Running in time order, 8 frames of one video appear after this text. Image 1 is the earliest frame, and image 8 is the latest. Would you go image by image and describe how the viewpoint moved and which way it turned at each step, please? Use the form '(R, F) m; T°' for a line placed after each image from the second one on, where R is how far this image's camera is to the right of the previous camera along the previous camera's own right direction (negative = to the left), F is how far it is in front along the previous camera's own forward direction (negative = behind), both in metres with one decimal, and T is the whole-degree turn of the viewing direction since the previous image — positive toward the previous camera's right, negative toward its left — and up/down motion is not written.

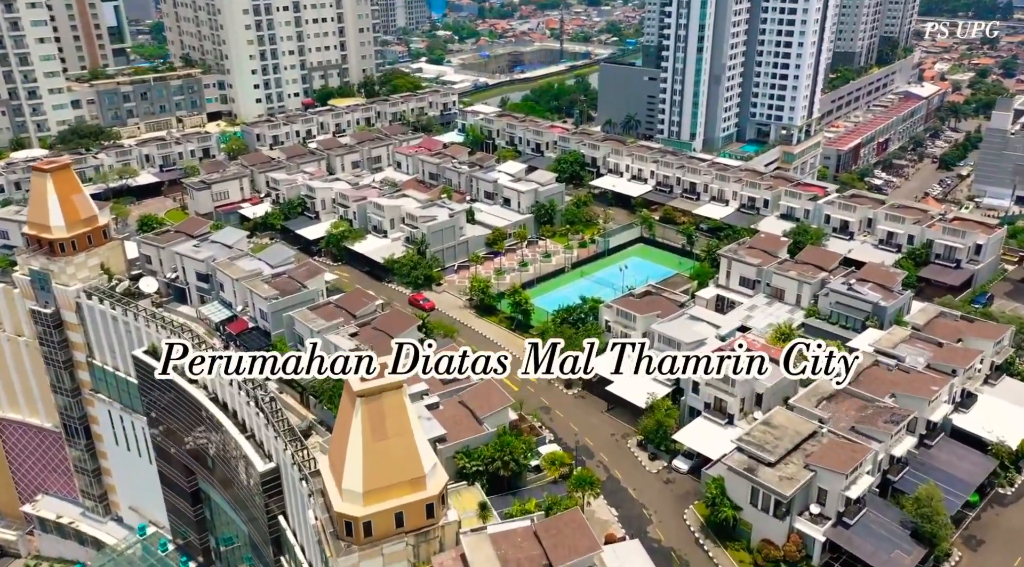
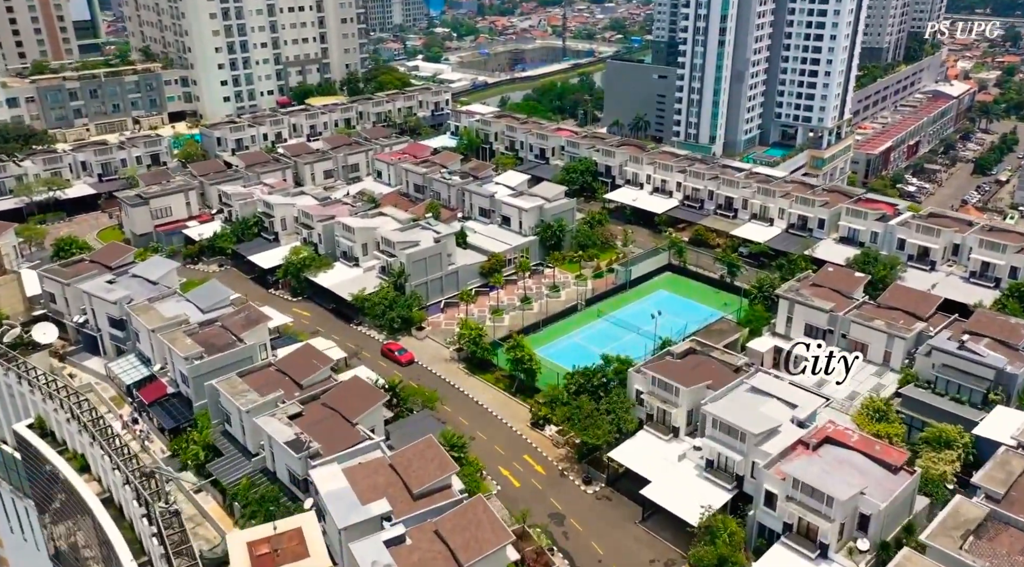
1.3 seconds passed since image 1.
(0.0, +16.1) m; 0°
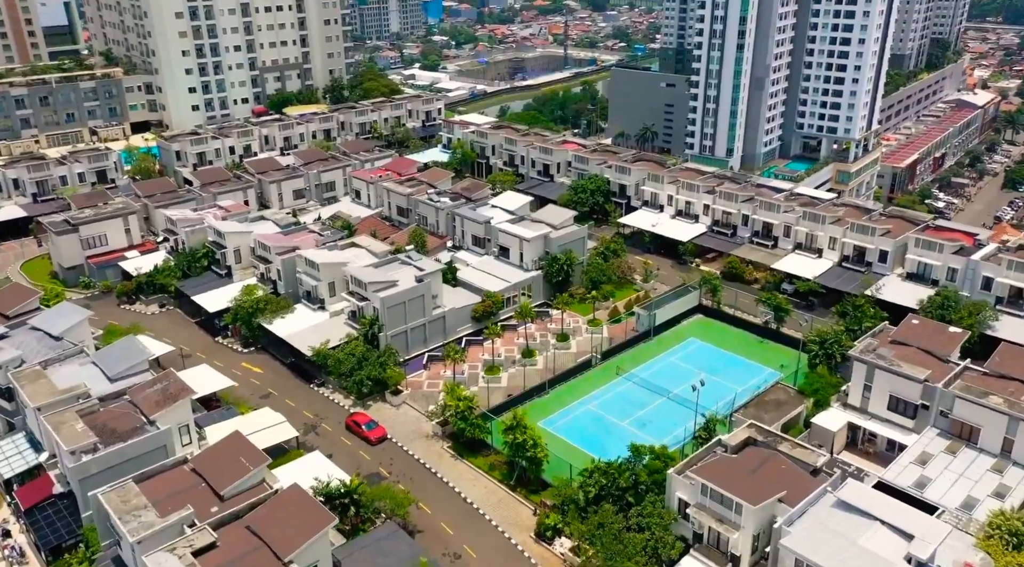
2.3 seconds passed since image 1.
(+0.1, +12.7) m; 0°
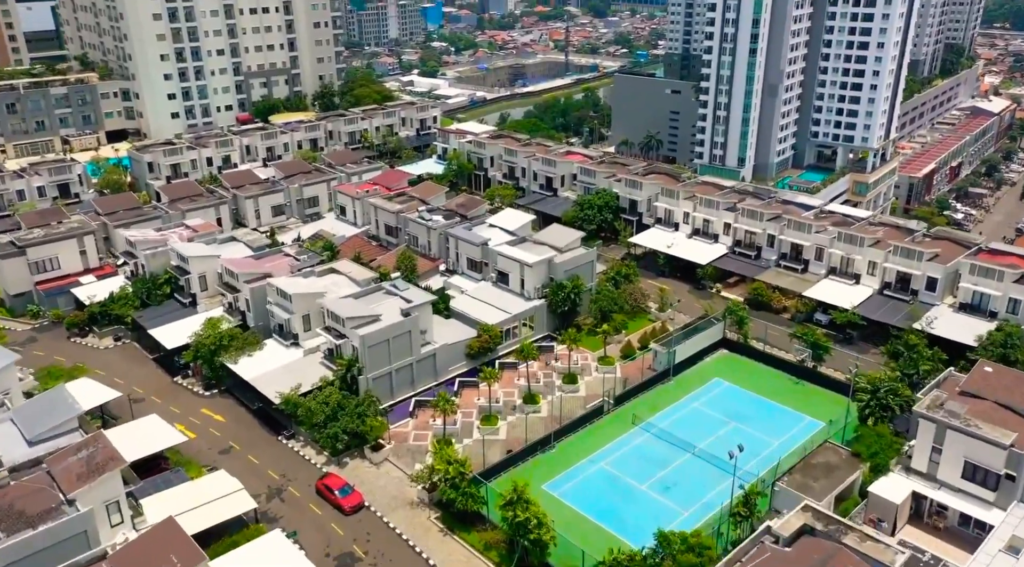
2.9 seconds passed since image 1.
(0.0, +7.2) m; 0°
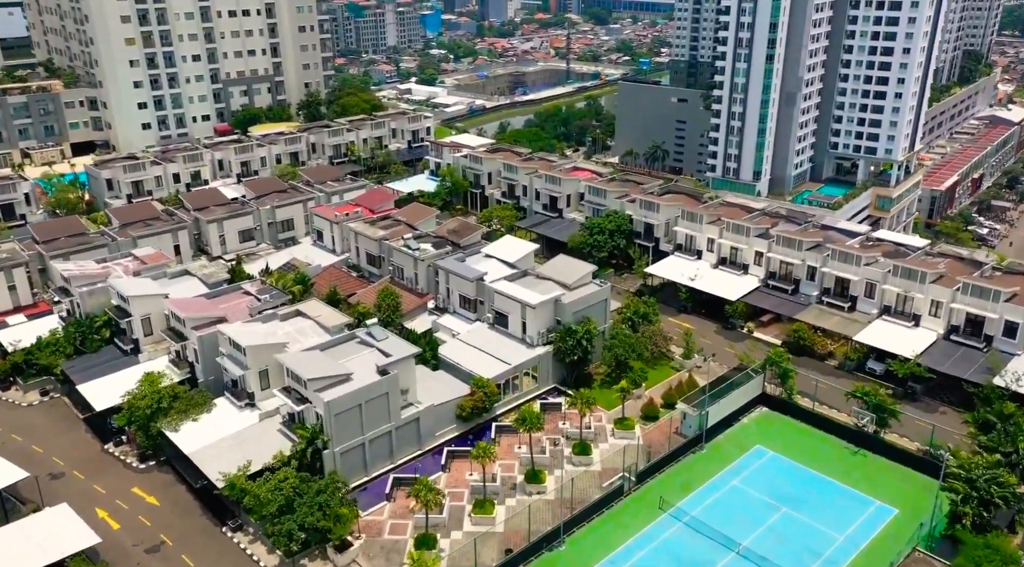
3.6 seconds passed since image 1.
(0.0, +8.7) m; 0°
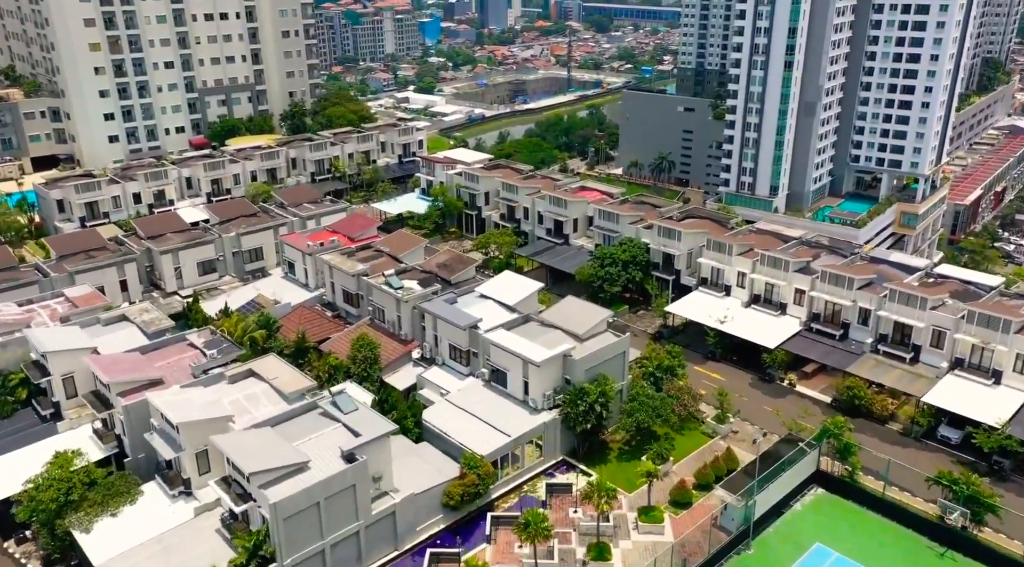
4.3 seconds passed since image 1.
(0.0, +8.3) m; 0°
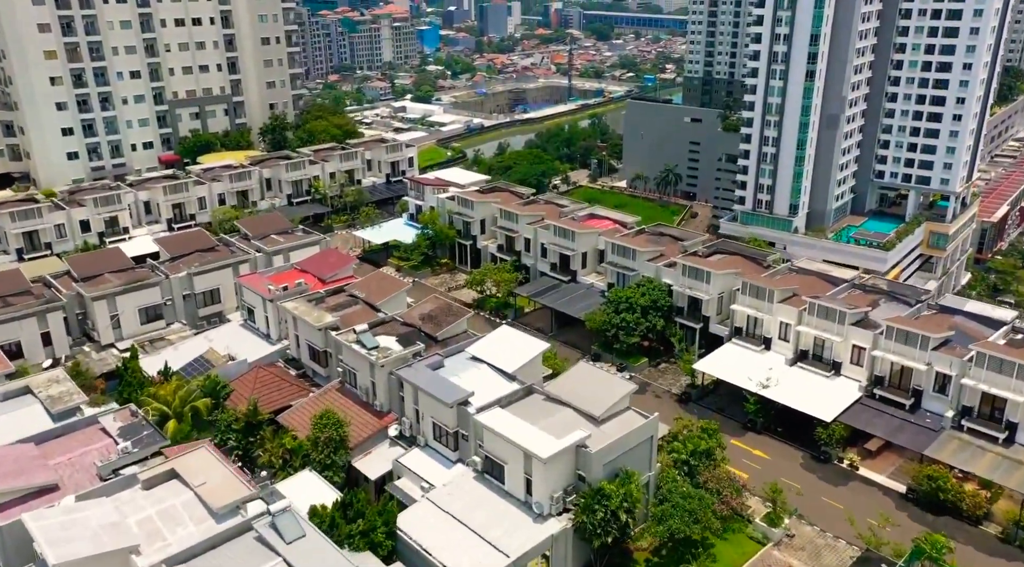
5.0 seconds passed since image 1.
(0.0, +8.6) m; 0°
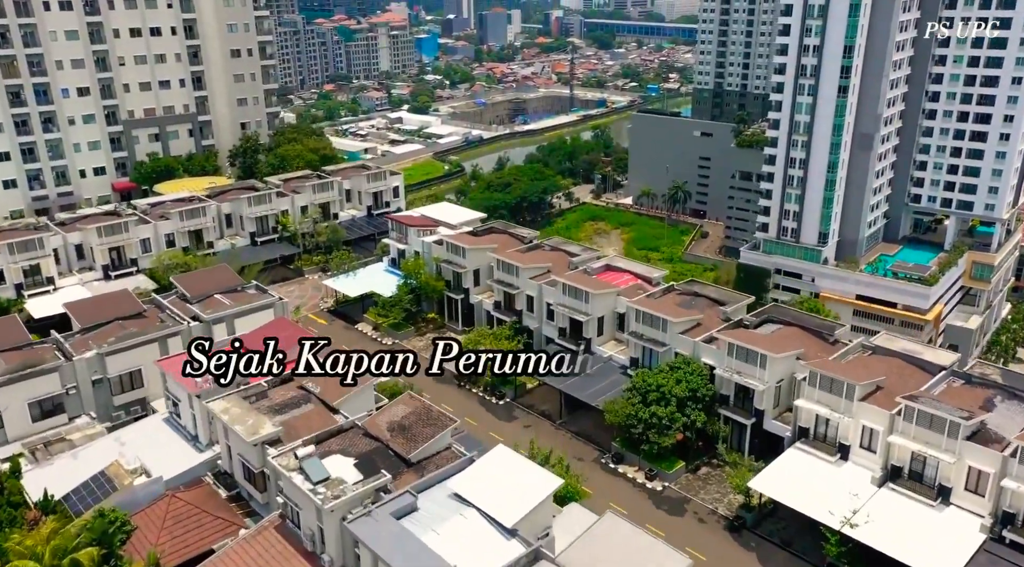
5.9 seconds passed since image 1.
(0.0, +10.6) m; 0°
